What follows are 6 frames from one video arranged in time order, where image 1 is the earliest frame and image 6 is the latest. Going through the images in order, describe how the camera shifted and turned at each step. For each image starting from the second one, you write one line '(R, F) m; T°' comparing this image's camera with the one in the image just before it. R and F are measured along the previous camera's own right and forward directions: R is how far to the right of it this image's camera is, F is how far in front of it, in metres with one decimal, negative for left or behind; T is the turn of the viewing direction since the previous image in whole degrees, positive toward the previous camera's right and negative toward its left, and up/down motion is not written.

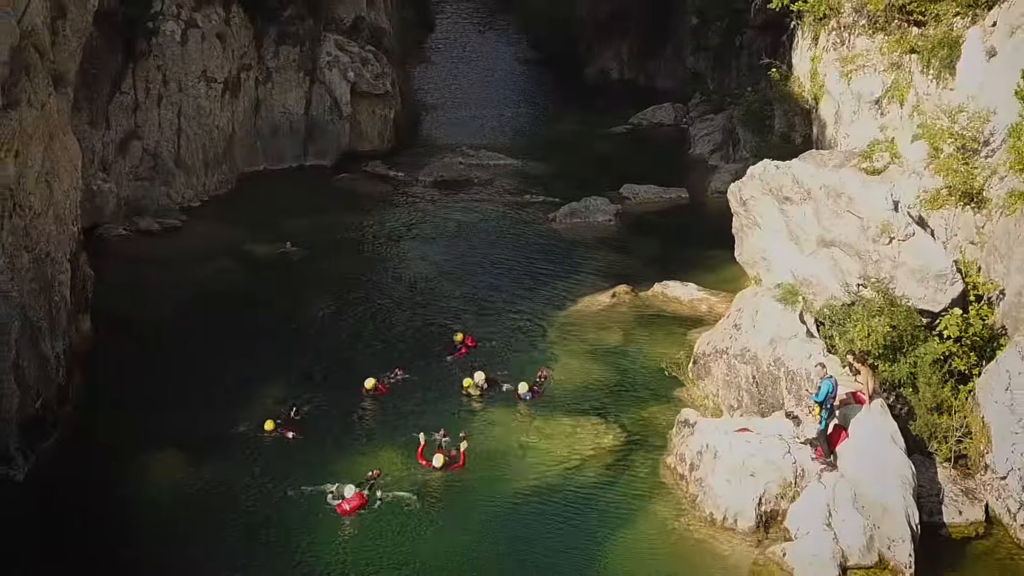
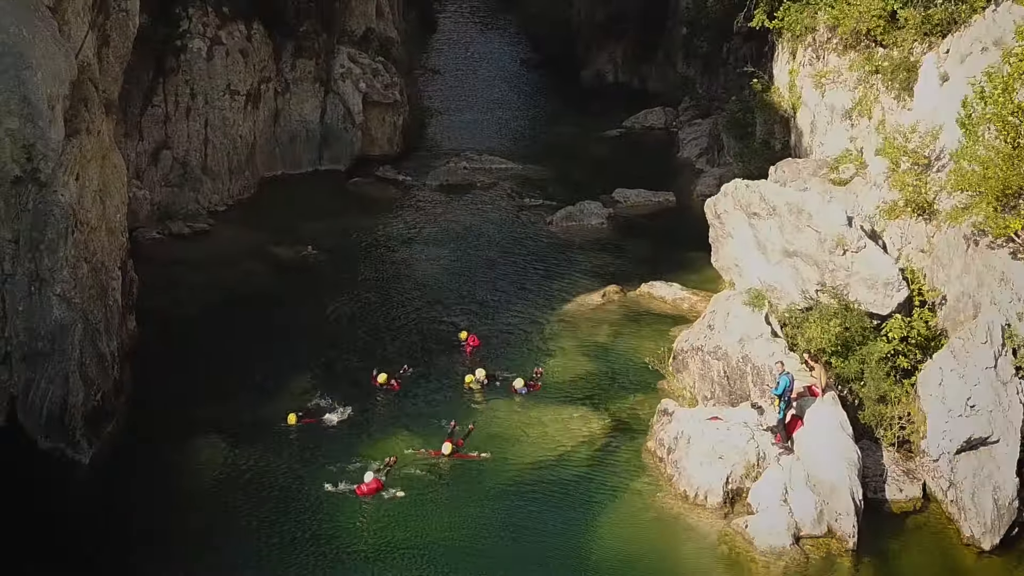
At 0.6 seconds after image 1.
(0.0, -2.2) m; 0°
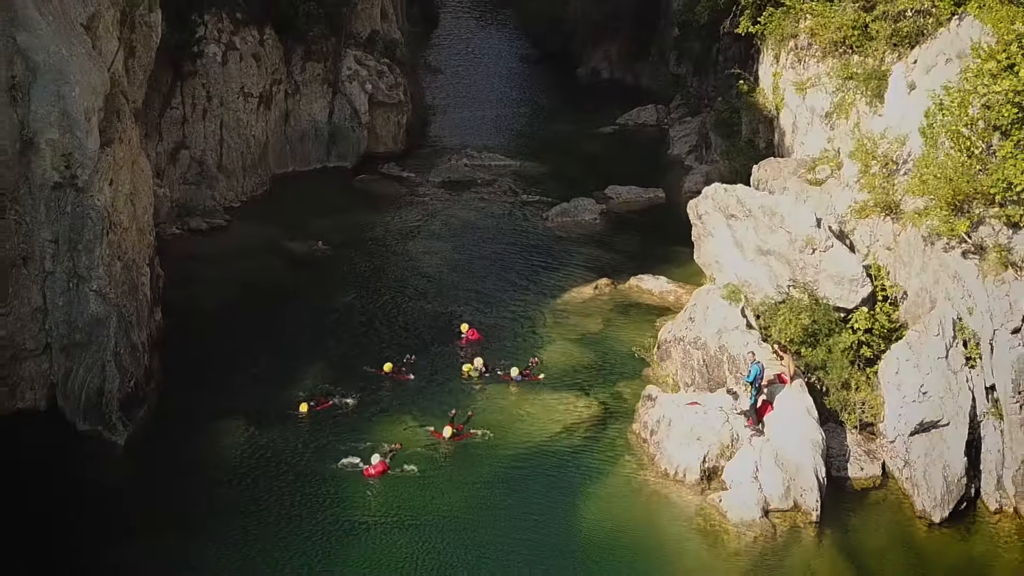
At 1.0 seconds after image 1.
(0.0, -1.7) m; 0°
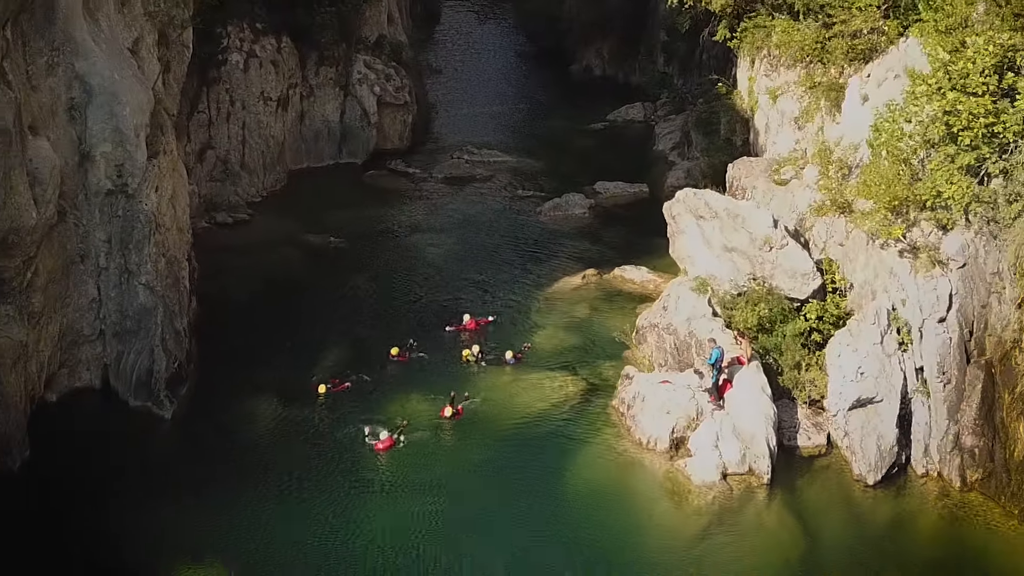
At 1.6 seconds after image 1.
(+0.1, -2.9) m; 0°
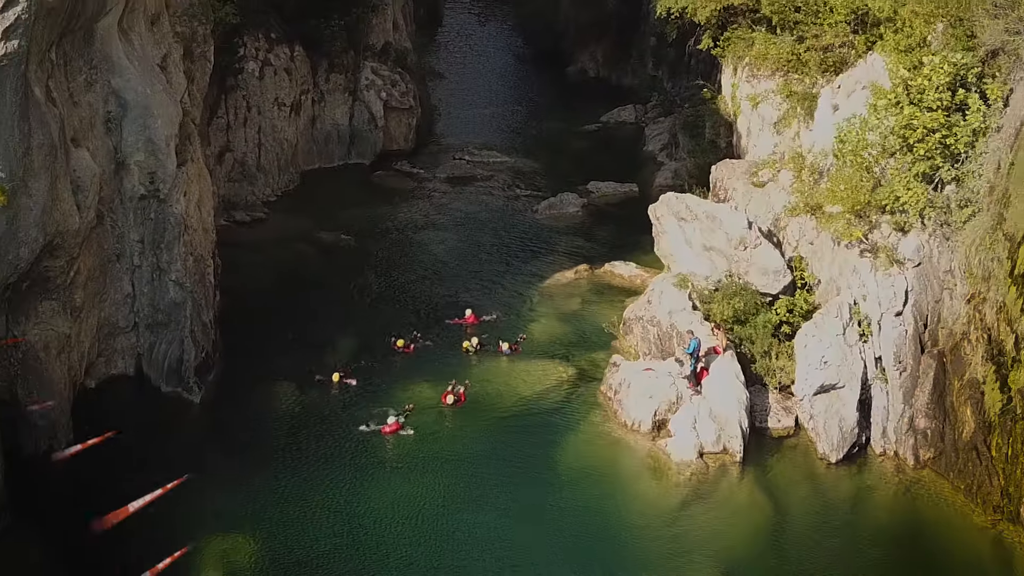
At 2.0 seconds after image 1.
(+0.1, -2.2) m; 0°
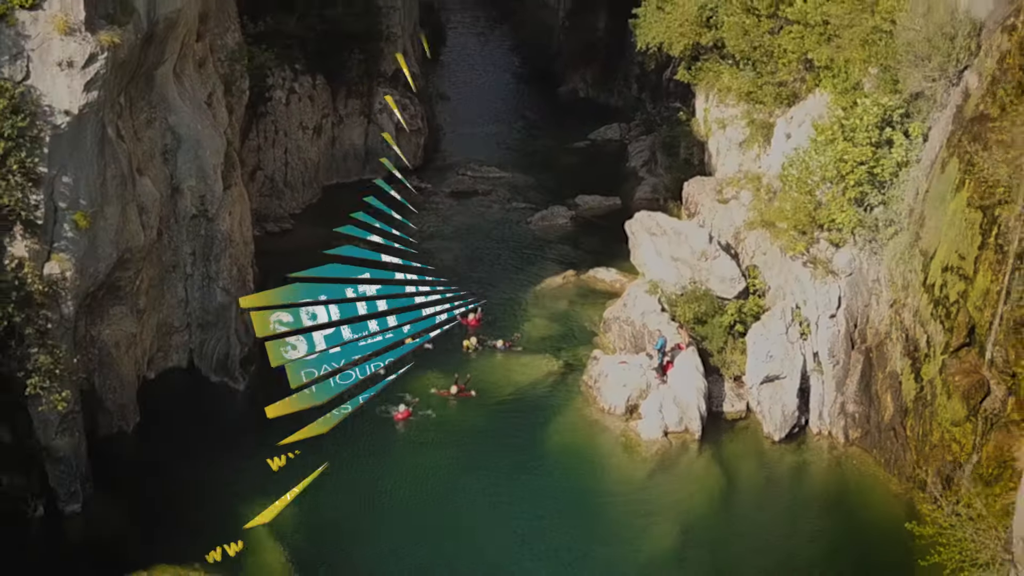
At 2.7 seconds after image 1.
(+0.1, -4.4) m; 0°
